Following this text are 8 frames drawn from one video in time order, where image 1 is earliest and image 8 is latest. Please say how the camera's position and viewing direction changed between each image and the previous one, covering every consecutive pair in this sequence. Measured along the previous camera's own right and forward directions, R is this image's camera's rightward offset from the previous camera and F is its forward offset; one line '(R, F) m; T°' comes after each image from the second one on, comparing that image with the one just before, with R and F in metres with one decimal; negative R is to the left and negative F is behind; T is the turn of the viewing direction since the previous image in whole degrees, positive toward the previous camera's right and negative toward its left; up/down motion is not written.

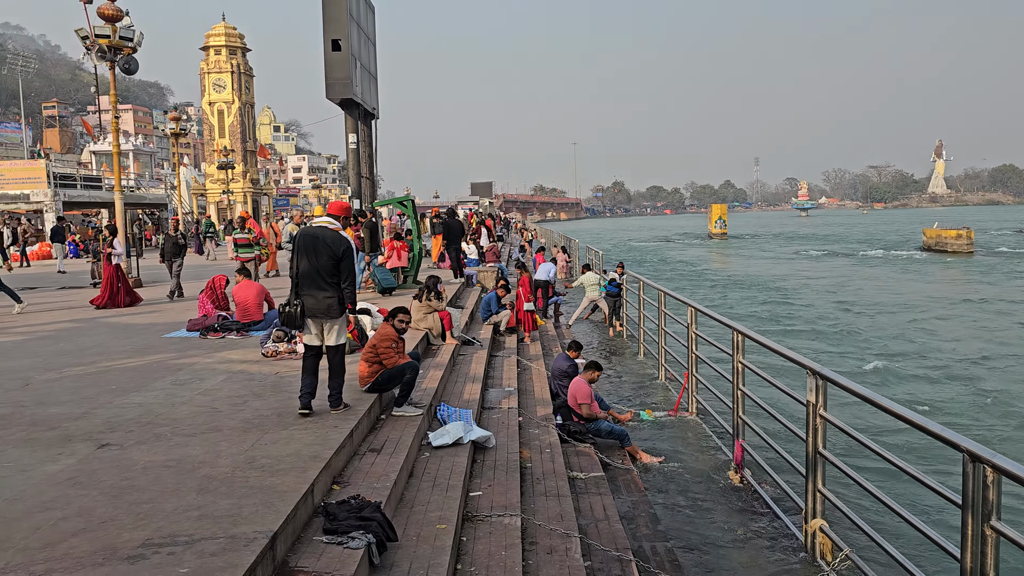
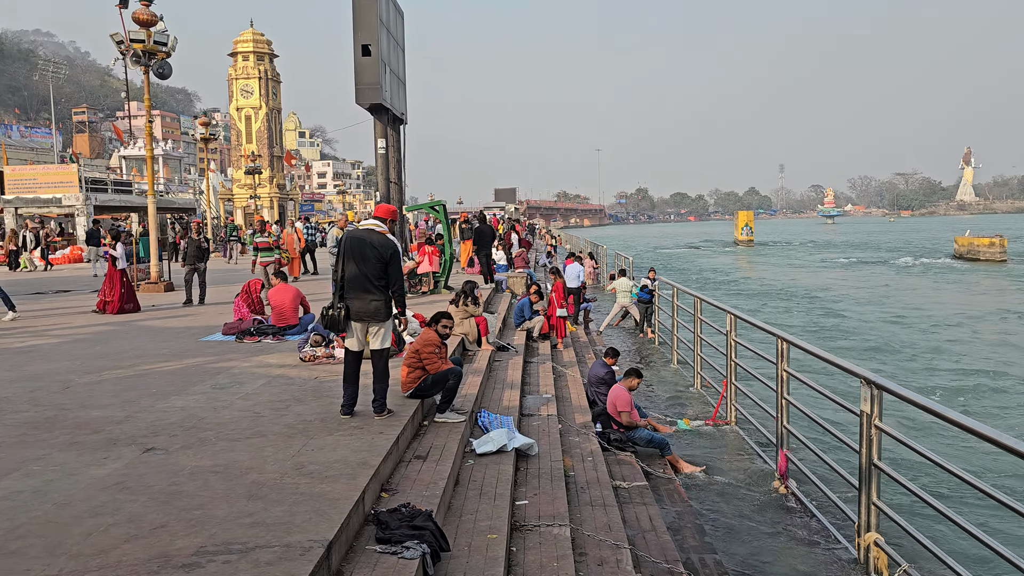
(-0.2, +0.1) m; -1°
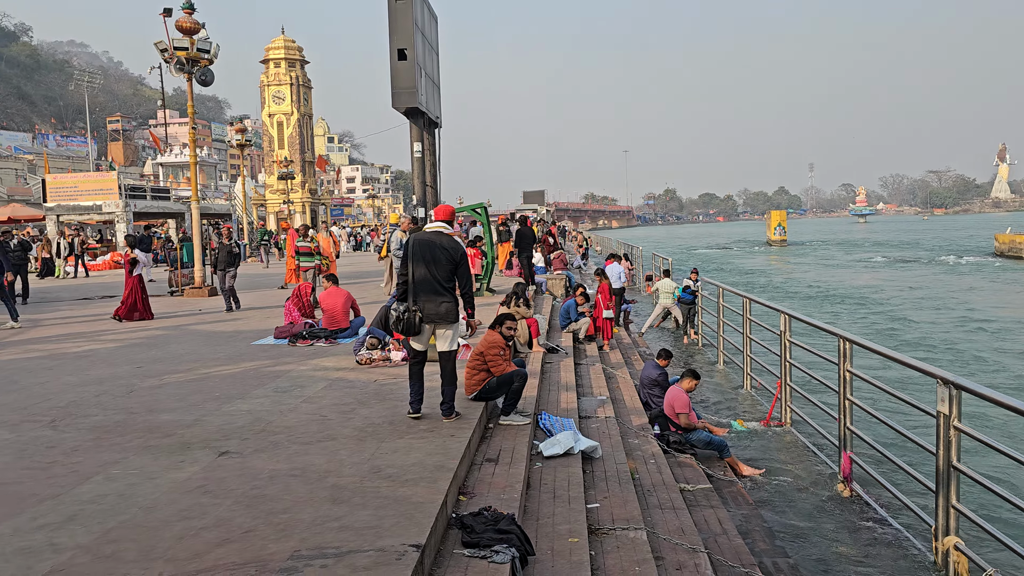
(-0.3, 0.0) m; -2°
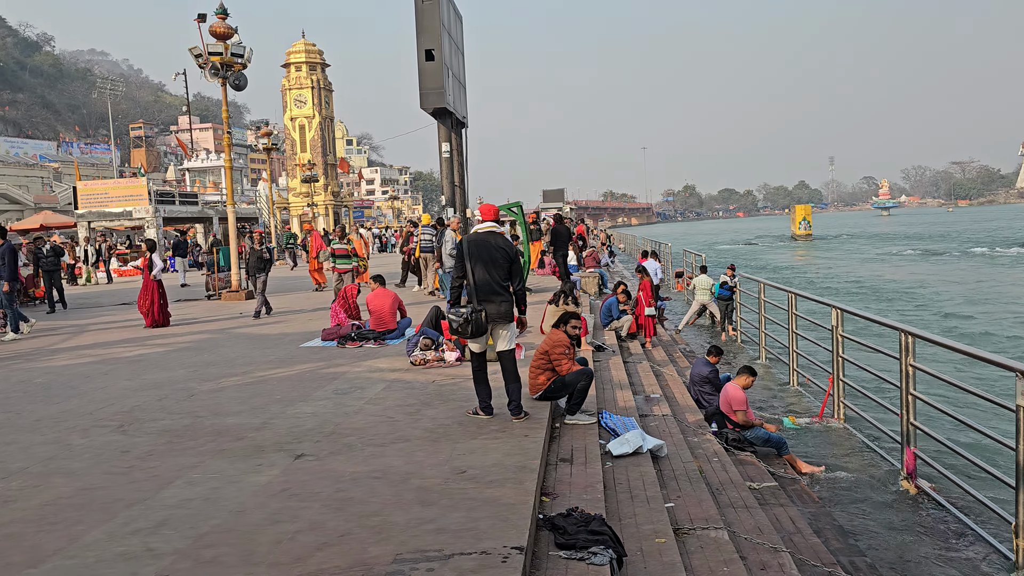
(-0.3, +0.1) m; -1°
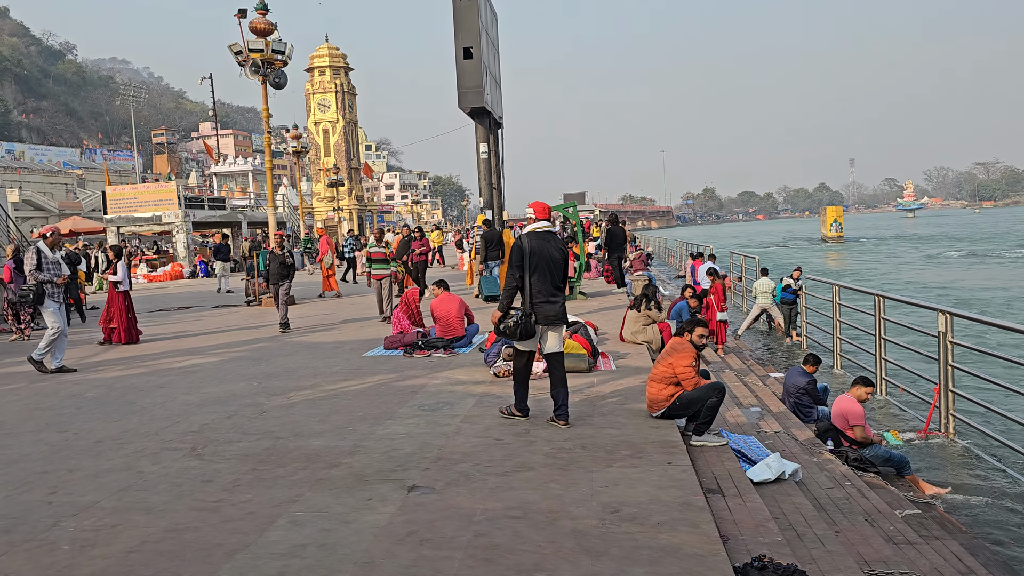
(-0.6, +0.7) m; -1°
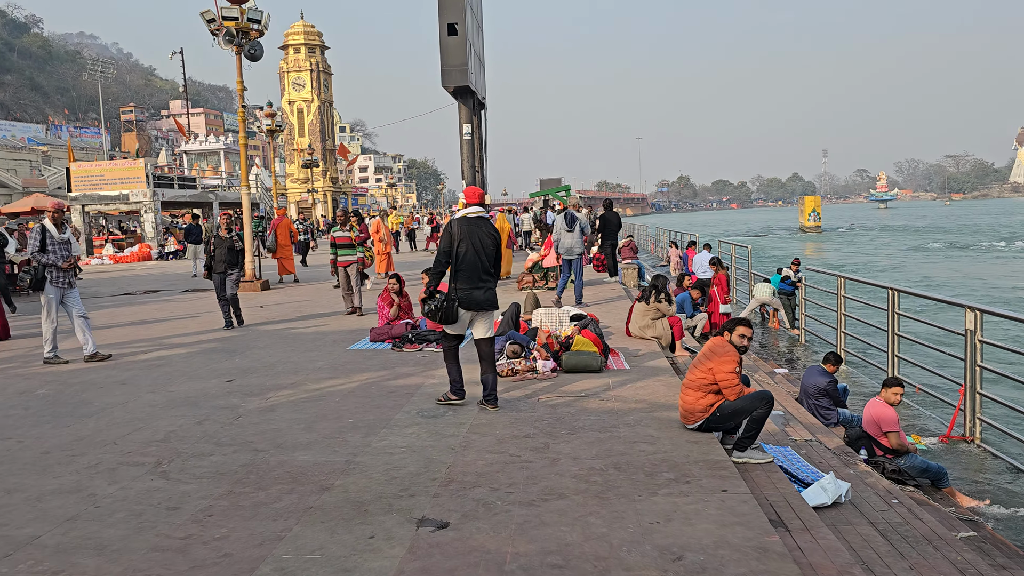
(-0.2, +0.7) m; +2°
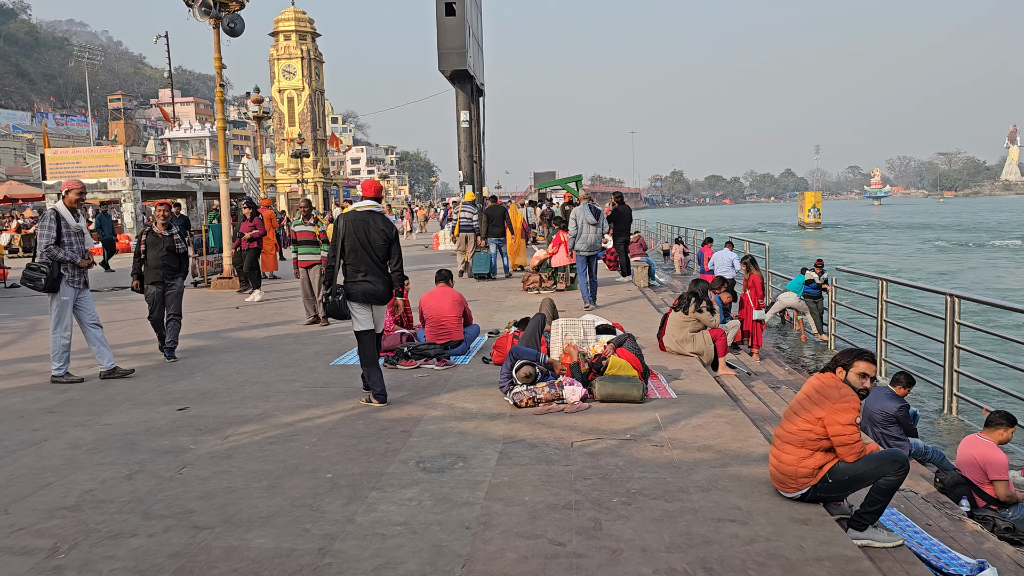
(-0.2, +1.3) m; +1°
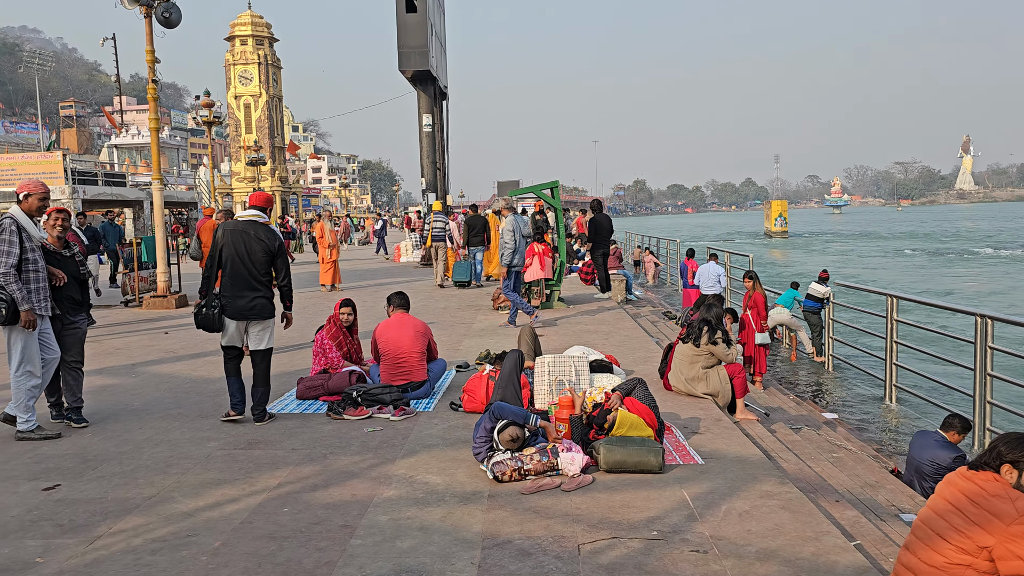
(-0.1, +1.3) m; +2°
